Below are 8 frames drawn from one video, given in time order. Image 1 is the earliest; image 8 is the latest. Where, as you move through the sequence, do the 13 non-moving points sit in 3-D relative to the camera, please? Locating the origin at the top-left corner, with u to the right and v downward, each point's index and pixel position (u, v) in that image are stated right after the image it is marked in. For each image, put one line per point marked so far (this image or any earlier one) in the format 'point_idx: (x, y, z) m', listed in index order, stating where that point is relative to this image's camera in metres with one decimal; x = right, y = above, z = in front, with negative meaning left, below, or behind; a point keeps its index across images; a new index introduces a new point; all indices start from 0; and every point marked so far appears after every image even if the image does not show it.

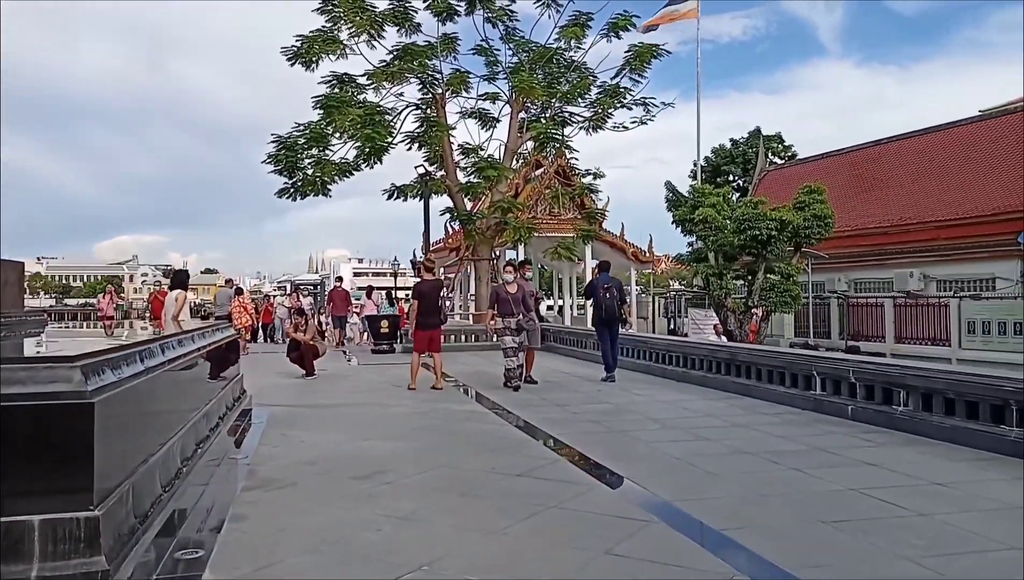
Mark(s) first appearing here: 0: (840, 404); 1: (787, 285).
0: (+3.0, -1.0, +7.0) m
1: (+6.7, +0.1, +19.0) m
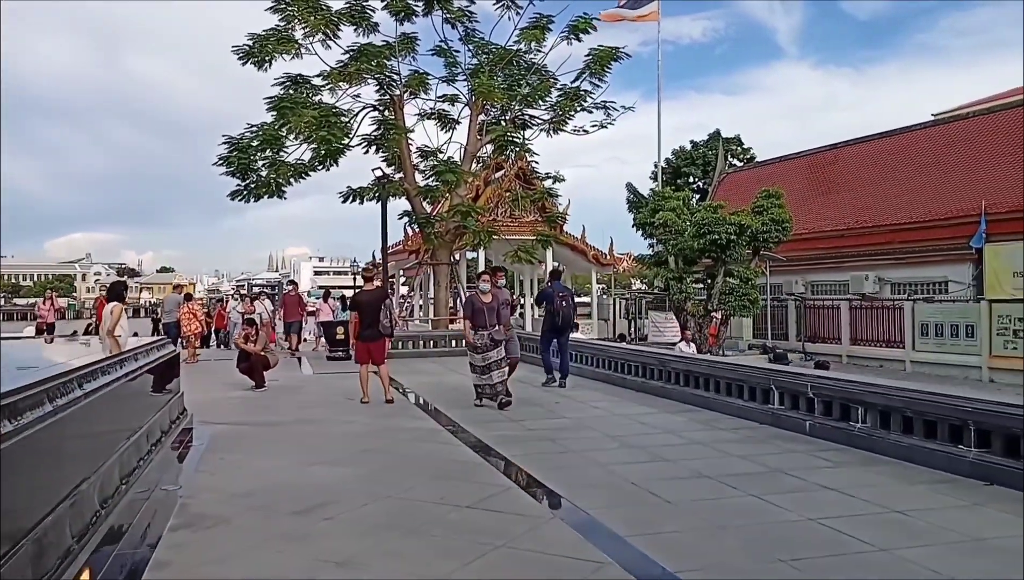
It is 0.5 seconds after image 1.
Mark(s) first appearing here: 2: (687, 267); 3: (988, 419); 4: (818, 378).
0: (+2.6, -1.2, +7.0) m
1: (+5.7, 0.0, +19.0) m
2: (+4.4, +0.6, +19.5) m
3: (+3.1, -0.8, +5.1) m
4: (+2.6, -0.8, +6.8) m
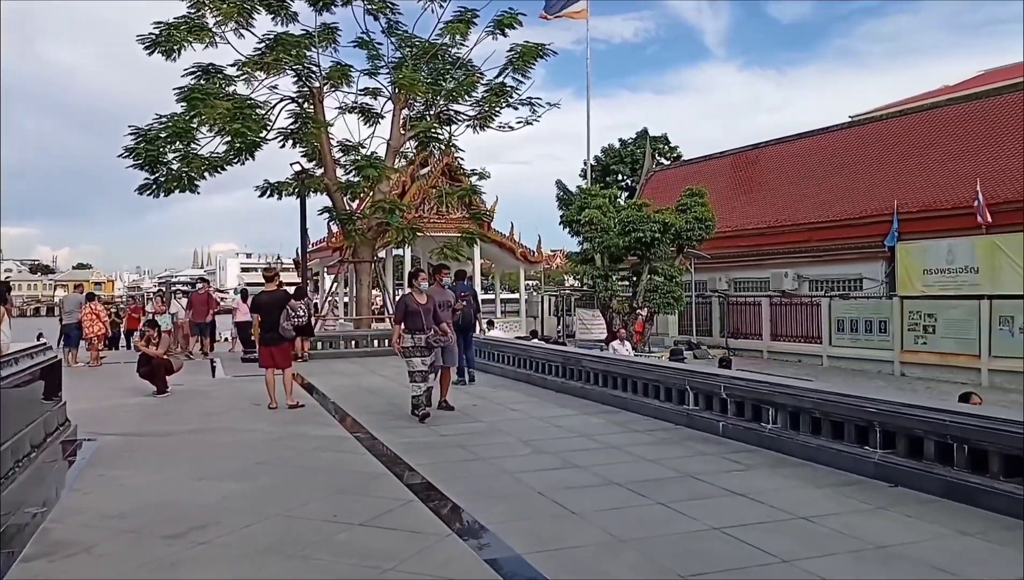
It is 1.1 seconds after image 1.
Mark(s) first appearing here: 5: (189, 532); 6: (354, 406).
0: (+1.8, -1.2, +6.9) m
1: (+3.9, +0.1, +19.2) m
2: (+2.5, +0.7, +19.5) m
3: (+2.5, -0.8, +5.1) m
4: (+1.9, -0.8, +6.7) m
5: (-1.7, -1.3, +4.2) m
6: (-1.9, -1.4, +9.2) m
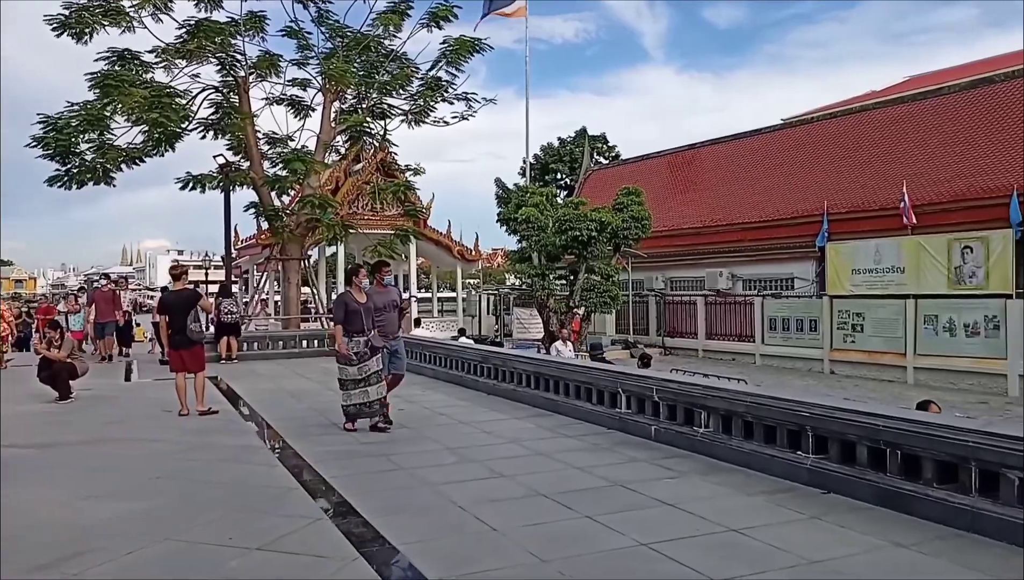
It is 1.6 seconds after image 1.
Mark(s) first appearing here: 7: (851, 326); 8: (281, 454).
0: (+1.1, -1.1, +6.7) m
1: (+2.3, +0.1, +19.1) m
2: (+0.9, +0.7, +19.3) m
3: (+2.0, -0.8, +4.9) m
4: (+1.3, -0.8, +6.5) m
5: (-2.1, -1.3, +3.7) m
6: (-2.7, -1.4, +8.7) m
7: (+7.6, -0.8, +17.7) m
8: (-1.9, -1.4, +6.5) m
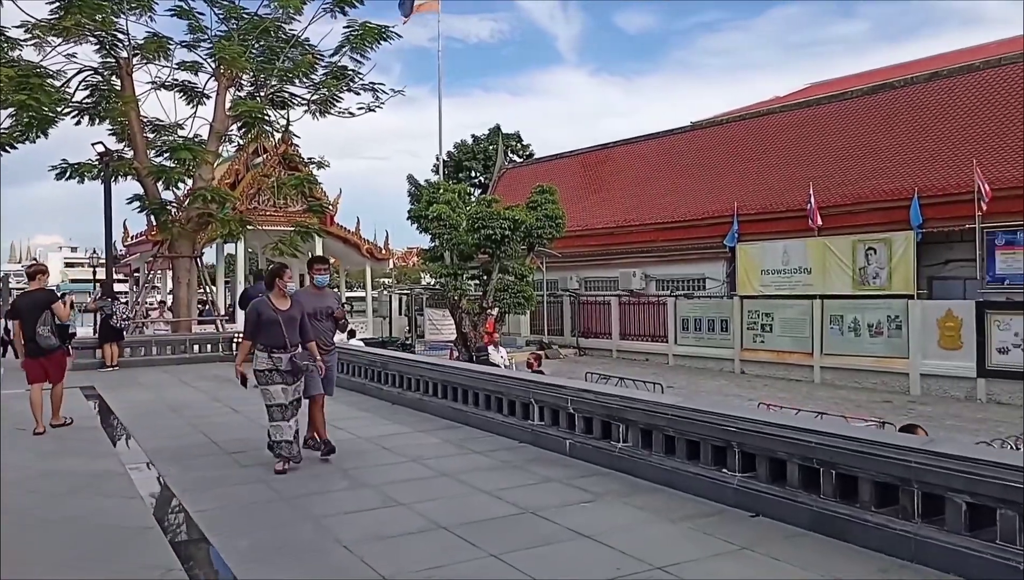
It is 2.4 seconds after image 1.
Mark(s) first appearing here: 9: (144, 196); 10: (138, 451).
0: (+0.4, -1.2, +6.2) m
1: (+0.2, +0.1, +18.6) m
2: (-1.2, +0.7, +18.7) m
3: (+1.4, -0.9, +4.5) m
4: (+0.5, -0.8, +6.0) m
5: (-2.6, -1.3, +2.8) m
6: (-3.7, -1.4, +7.7) m
7: (+5.6, -0.8, +17.8) m
8: (-2.7, -1.4, +5.6) m
9: (-7.0, +1.8, +14.8) m
10: (-3.2, -1.4, +6.7) m
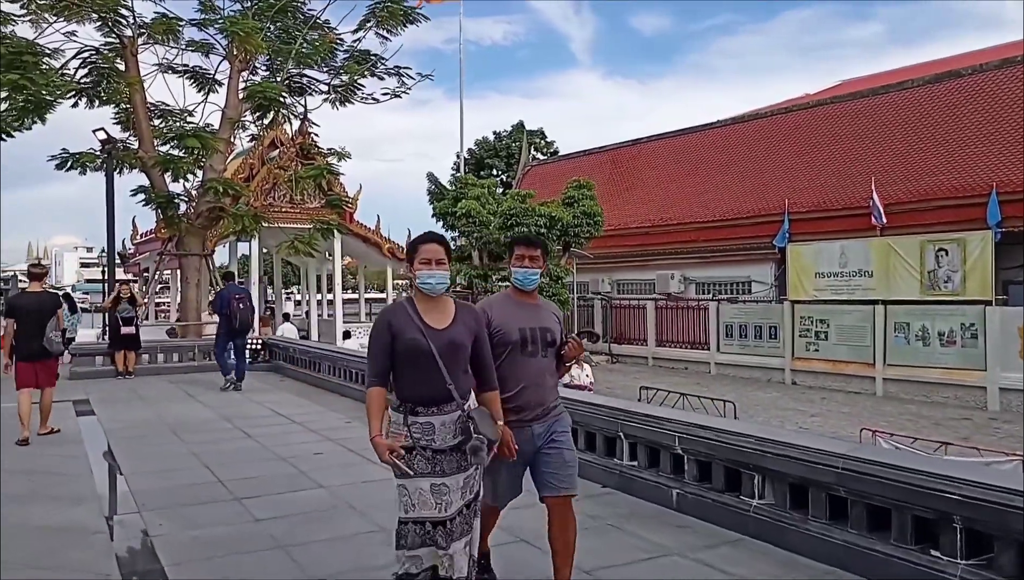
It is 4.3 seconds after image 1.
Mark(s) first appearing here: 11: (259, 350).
0: (+0.9, -1.2, +4.8) m
1: (+1.0, 0.0, +17.3) m
2: (-0.5, +0.6, +17.3) m
3: (+1.9, -0.9, +3.1) m
4: (+1.0, -0.8, +4.6) m
5: (-2.1, -1.3, +1.5) m
6: (-3.1, -1.4, +6.4) m
7: (+6.3, -0.9, +16.3) m
8: (-2.1, -1.4, +4.3) m
9: (-6.3, +1.8, +13.6) m
10: (-2.7, -1.4, +5.4) m
11: (-4.3, -1.0, +13.1) m
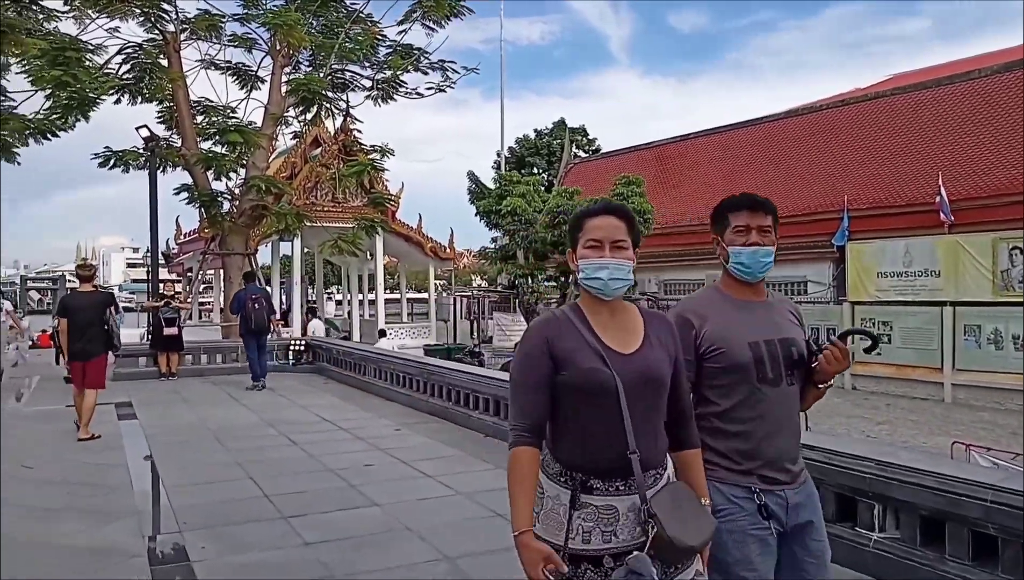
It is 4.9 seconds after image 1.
0: (+1.3, -1.2, +4.2) m
1: (+2.0, 0.0, +16.7) m
2: (+0.6, +0.6, +16.8) m
3: (+2.2, -0.9, +2.5) m
4: (+1.4, -0.8, +4.0) m
5: (-1.8, -1.3, +1.1) m
6: (-2.6, -1.4, +6.1) m
7: (+7.3, -0.9, +15.5) m
8: (-1.7, -1.4, +3.9) m
9: (-5.5, +1.8, +13.4) m
10: (-2.2, -1.4, +5.0) m
11: (-3.5, -1.0, +12.8) m
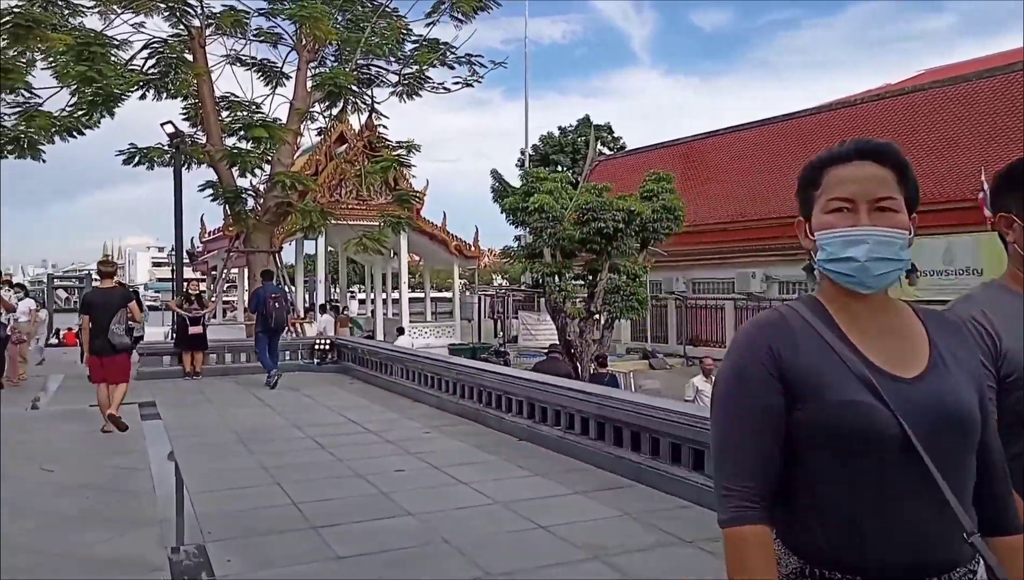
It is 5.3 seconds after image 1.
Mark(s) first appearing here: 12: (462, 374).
0: (+1.5, -1.2, +3.9) m
1: (+2.5, +0.1, +16.4) m
2: (+1.1, +0.6, +16.5) m
3: (+2.4, -0.9, +2.1) m
4: (+1.7, -0.8, +3.7) m
5: (-1.7, -1.3, +0.8) m
6: (-2.3, -1.4, +5.8) m
7: (+7.8, -0.9, +15.0) m
8: (-1.5, -1.4, +3.6) m
9: (-5.0, +1.8, +13.2) m
10: (-2.0, -1.4, +4.8) m
11: (-3.0, -1.0, +12.6) m
12: (-0.5, -0.9, +8.0) m
